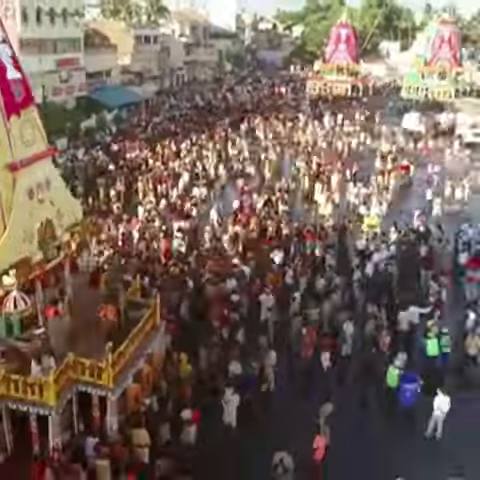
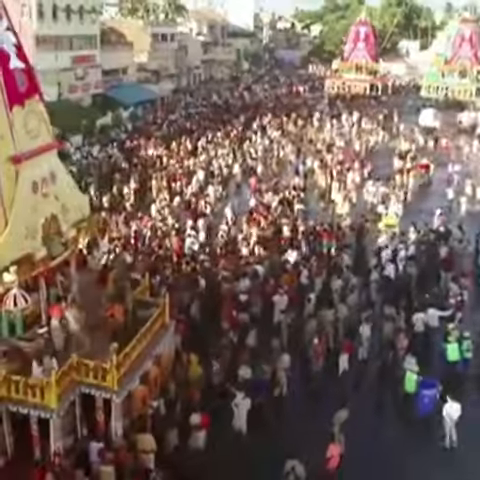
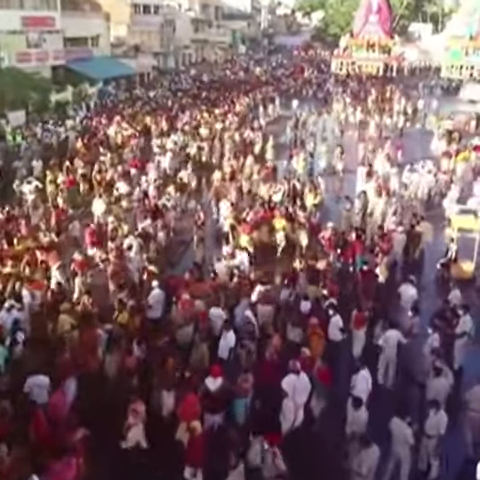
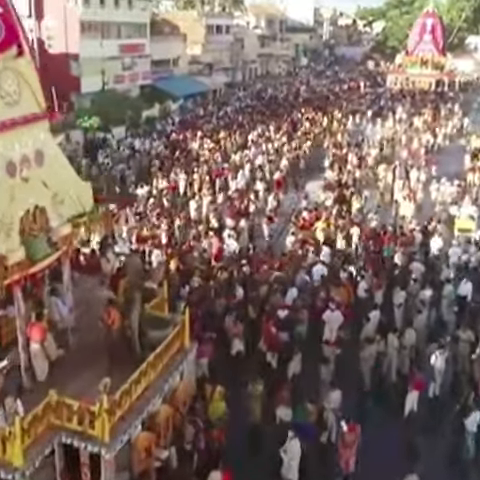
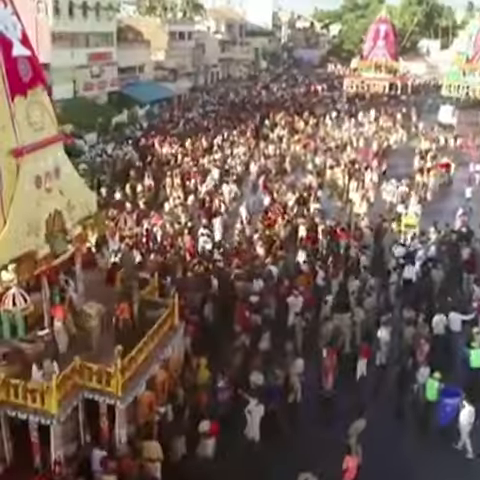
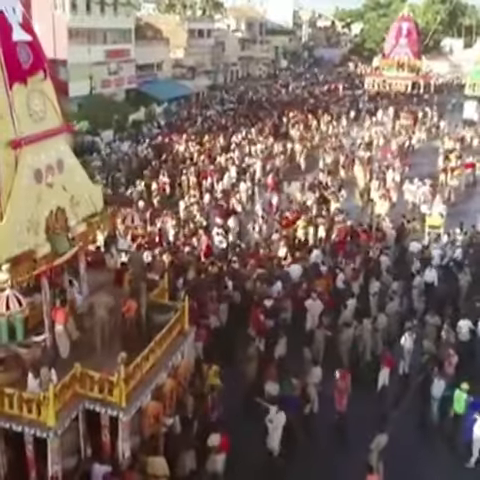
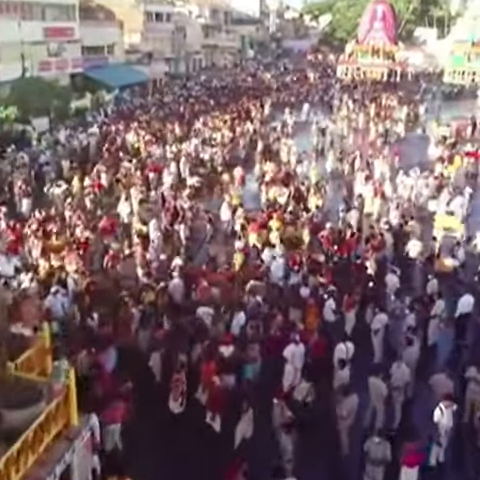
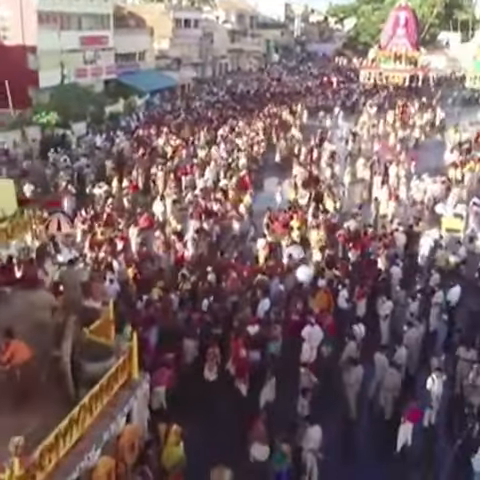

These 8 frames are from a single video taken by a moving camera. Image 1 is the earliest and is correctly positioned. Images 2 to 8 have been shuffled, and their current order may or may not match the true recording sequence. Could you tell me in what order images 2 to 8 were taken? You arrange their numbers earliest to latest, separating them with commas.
2, 5, 6, 4, 8, 7, 3
